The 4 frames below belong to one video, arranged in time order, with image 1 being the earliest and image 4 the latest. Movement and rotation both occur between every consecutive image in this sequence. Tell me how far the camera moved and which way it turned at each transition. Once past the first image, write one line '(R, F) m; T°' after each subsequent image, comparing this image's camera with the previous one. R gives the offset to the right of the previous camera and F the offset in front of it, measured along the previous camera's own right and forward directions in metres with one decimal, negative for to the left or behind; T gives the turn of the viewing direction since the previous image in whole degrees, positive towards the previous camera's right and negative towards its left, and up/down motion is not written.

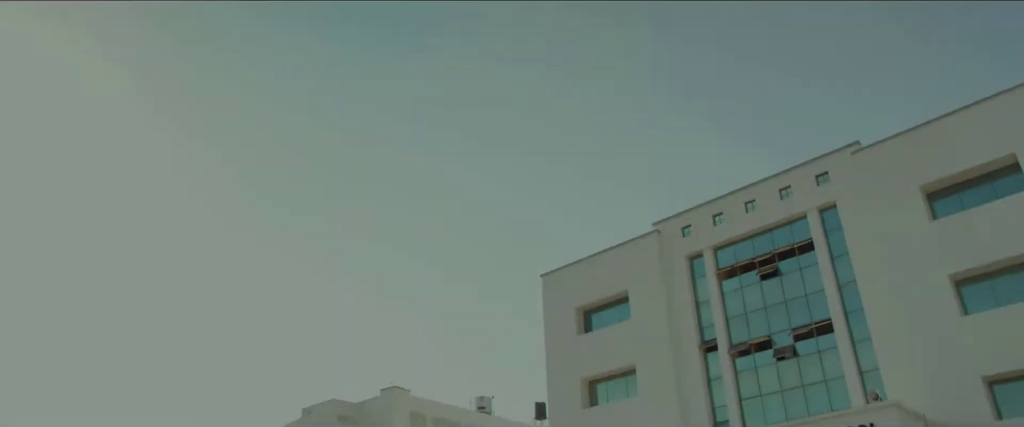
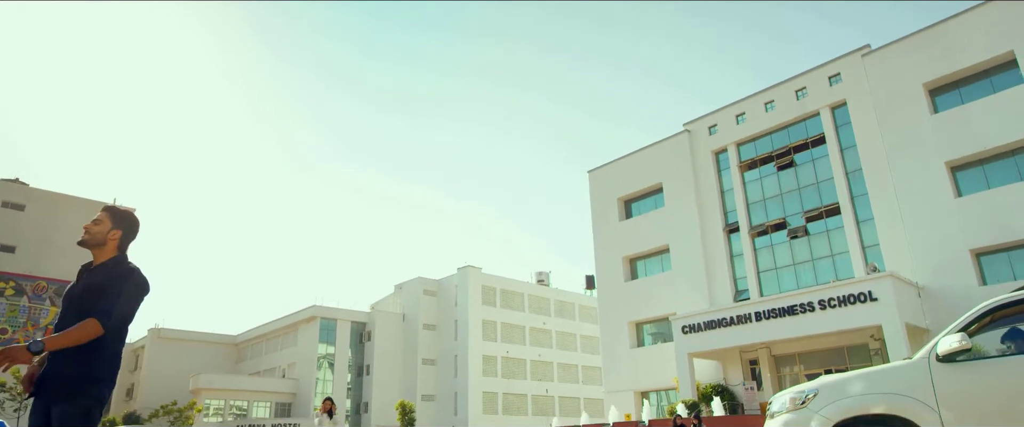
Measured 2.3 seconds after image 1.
(+0.7, -3.6) m; -5°
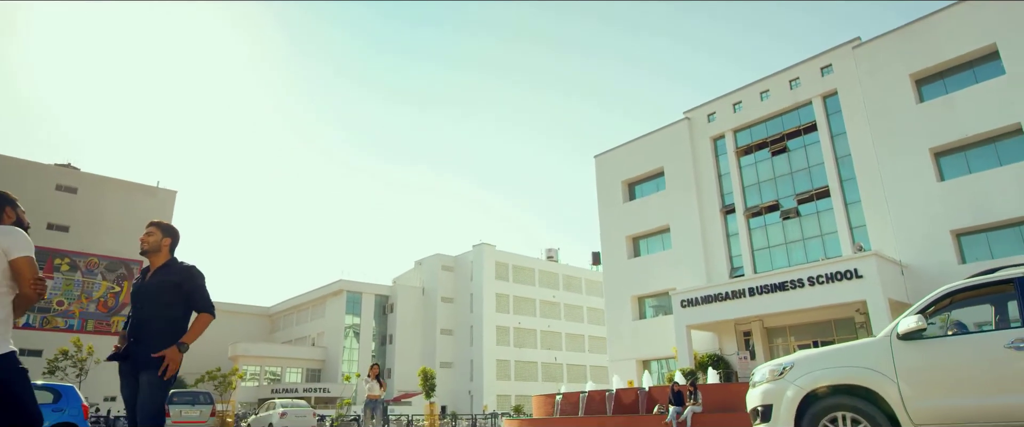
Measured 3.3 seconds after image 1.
(+0.3, -1.9) m; -1°
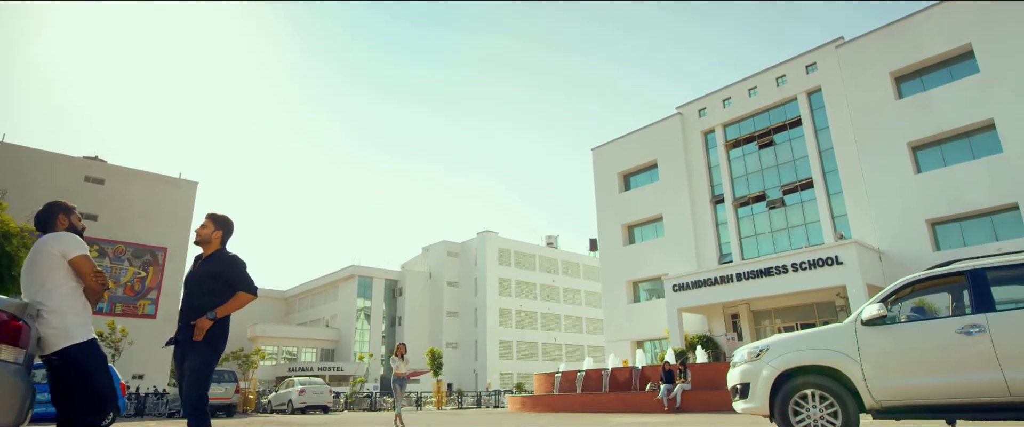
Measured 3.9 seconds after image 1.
(+0.1, -1.6) m; 0°
